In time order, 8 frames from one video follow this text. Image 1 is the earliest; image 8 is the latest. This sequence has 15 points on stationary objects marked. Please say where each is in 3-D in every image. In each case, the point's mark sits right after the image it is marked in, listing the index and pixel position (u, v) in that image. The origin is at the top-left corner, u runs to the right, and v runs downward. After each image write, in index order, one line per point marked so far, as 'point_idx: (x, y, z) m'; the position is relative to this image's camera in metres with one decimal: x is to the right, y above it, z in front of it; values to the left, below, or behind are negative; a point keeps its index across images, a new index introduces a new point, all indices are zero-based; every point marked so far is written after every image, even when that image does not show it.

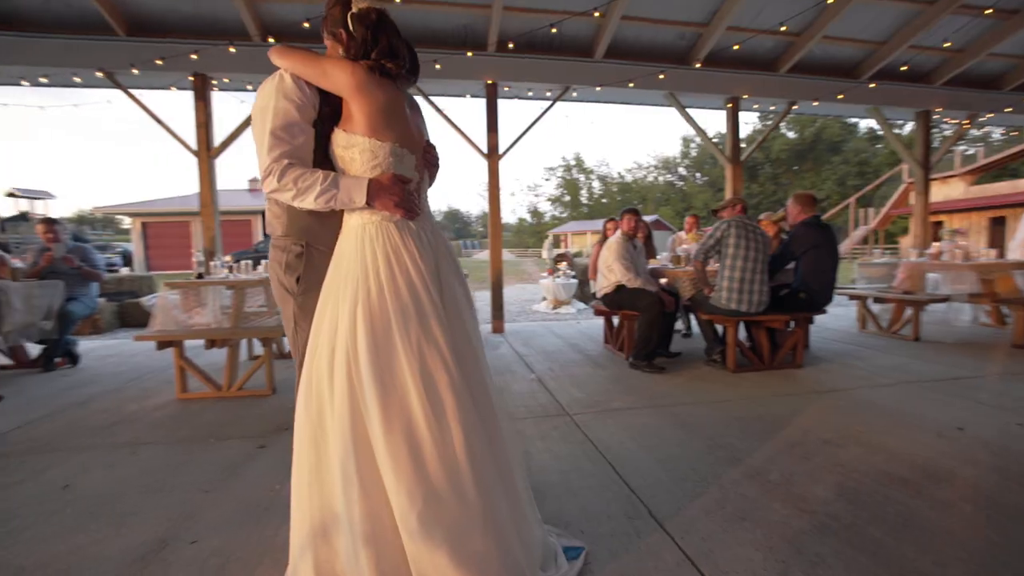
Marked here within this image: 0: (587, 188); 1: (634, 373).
0: (+2.7, +3.4, +16.2) m
1: (+0.9, -0.7, +3.7) m
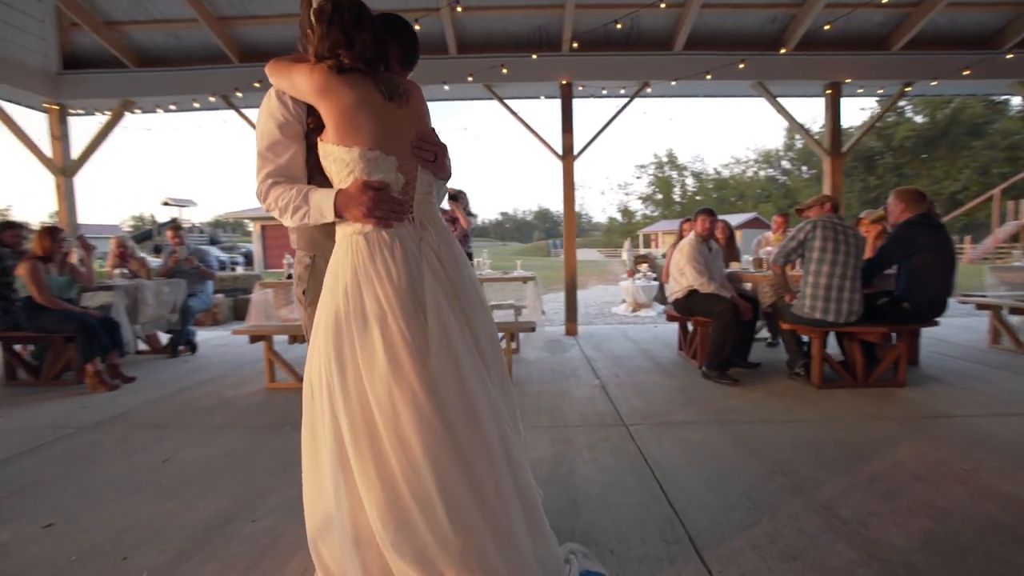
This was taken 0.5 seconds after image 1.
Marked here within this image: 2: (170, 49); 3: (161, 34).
0: (+5.5, +3.3, +15.4) m
1: (+1.4, -0.7, +3.5) m
2: (-4.1, +2.9, +5.8) m
3: (-4.0, +2.9, +5.5) m
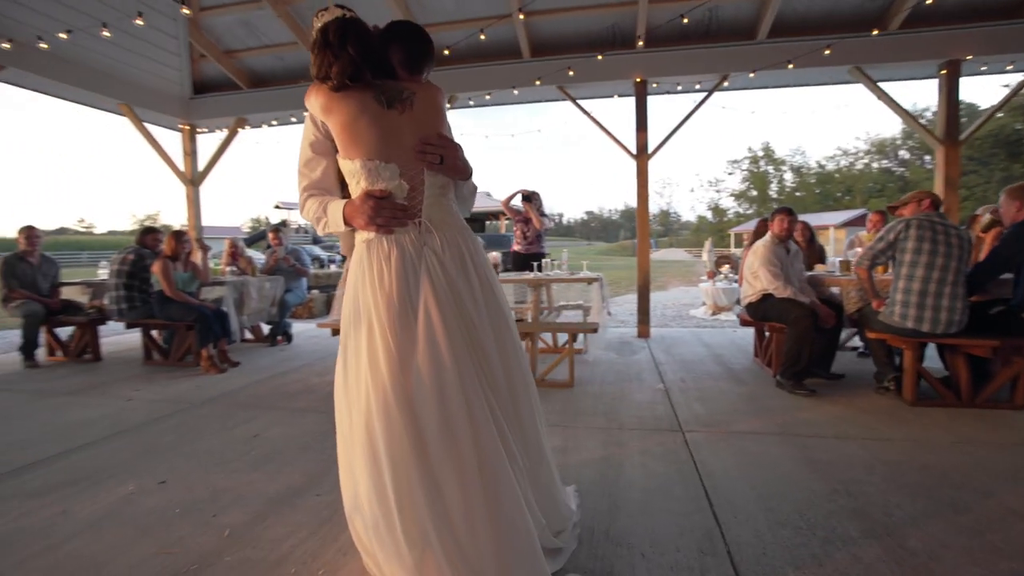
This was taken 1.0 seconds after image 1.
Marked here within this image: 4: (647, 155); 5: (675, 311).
0: (+7.9, +3.2, +14.3) m
1: (+1.8, -0.7, +3.3) m
2: (-3.2, +2.9, +6.5) m
3: (-3.1, +3.0, +6.2) m
4: (+1.5, +1.5, +5.4) m
5: (+2.6, -0.4, +7.7) m
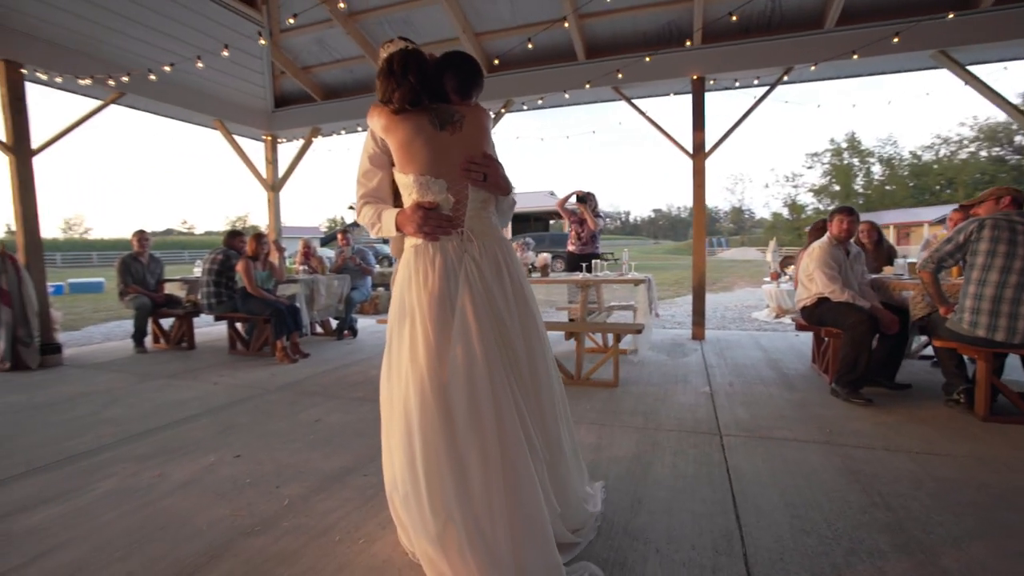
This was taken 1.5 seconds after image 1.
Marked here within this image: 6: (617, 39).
0: (+9.6, +3.1, +13.3) m
1: (+2.1, -0.8, +3.2) m
2: (-2.4, +3.0, +6.9) m
3: (-2.4, +3.0, +6.7) m
4: (+2.1, +1.5, +5.3) m
5: (+3.4, -0.4, +7.4) m
6: (+1.2, +2.8, +5.4) m
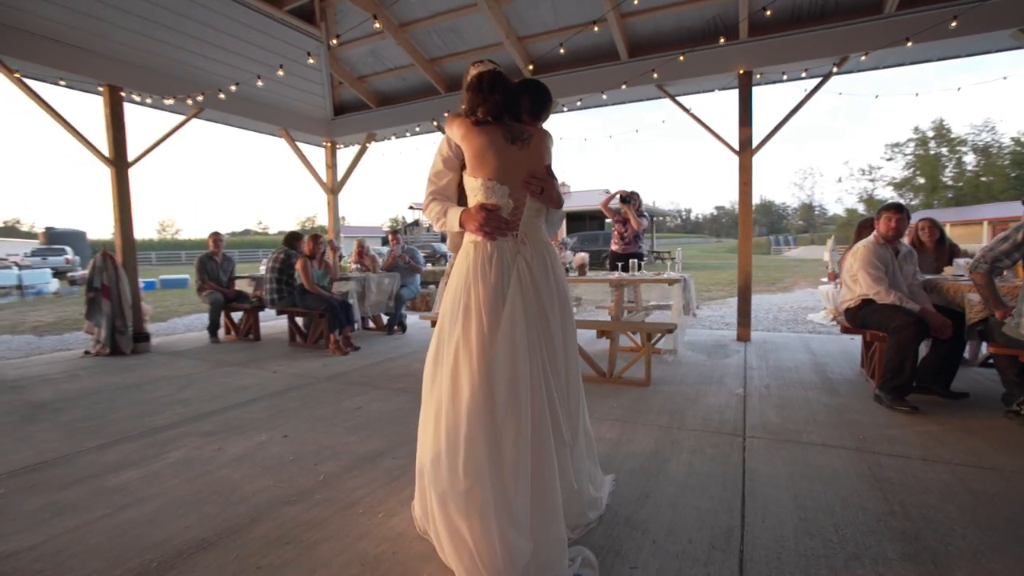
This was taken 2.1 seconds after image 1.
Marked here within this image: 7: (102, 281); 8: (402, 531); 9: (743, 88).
0: (+10.9, +3.1, +12.2) m
1: (+2.3, -0.8, +3.0) m
2: (-1.7, +3.0, +7.3) m
3: (-1.7, +3.0, +7.0) m
4: (+2.6, +1.5, +5.1) m
5: (+4.1, -0.4, +7.1) m
6: (+1.6, +2.8, +5.3) m
7: (-4.4, +0.1, +5.2) m
8: (-0.4, -0.9, +1.8) m
9: (+2.4, +2.1, +5.0) m
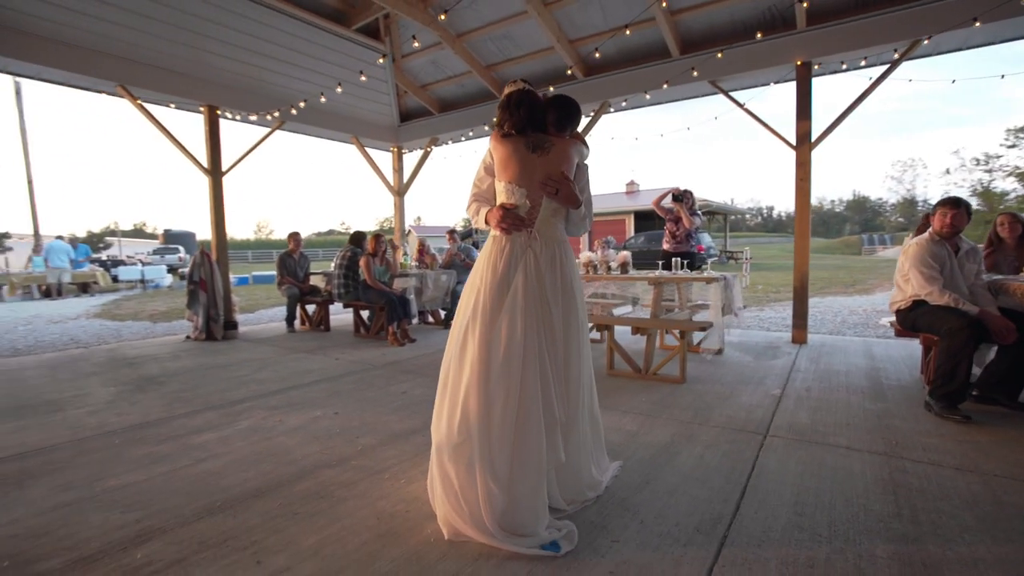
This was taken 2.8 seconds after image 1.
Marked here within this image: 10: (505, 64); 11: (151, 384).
0: (+12.4, +3.0, +10.7) m
1: (+2.4, -0.8, +2.9) m
2: (-0.9, +3.1, +7.7) m
3: (-0.9, +3.1, +7.4) m
4: (+3.0, +1.5, +4.9) m
5: (+4.8, -0.4, +6.6) m
6: (+2.2, +2.8, +5.2) m
7: (-3.9, +0.2, +6.0) m
8: (-0.4, -0.9, +2.0) m
9: (+2.9, +2.1, +4.8) m
10: (-0.1, +3.0, +6.5) m
11: (-2.9, -0.8, +3.9) m
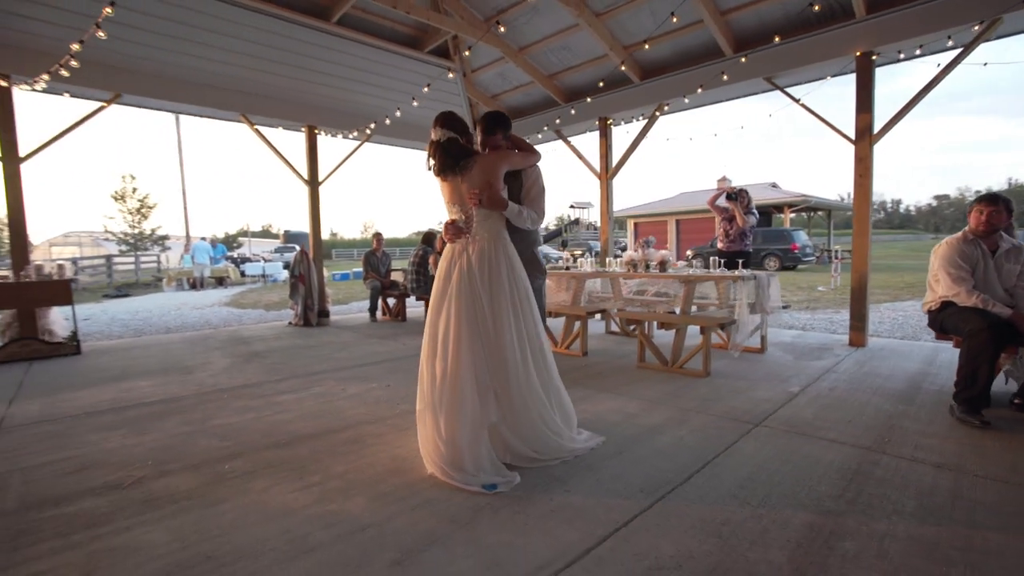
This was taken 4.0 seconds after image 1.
0: (+13.8, +2.9, +8.6) m
1: (+2.5, -0.8, +2.8) m
2: (+0.2, +3.1, +8.1) m
3: (+0.1, +3.2, +7.9) m
4: (+3.5, +1.5, +4.7) m
5: (+5.6, -0.4, +6.0) m
6: (+2.7, +2.8, +5.2) m
7: (-3.1, +0.3, +7.0) m
8: (-0.5, -0.8, +2.5) m
9: (+3.3, +2.1, +4.6) m
10: (+0.8, +3.1, +6.8) m
11: (-2.6, -0.7, +4.8) m
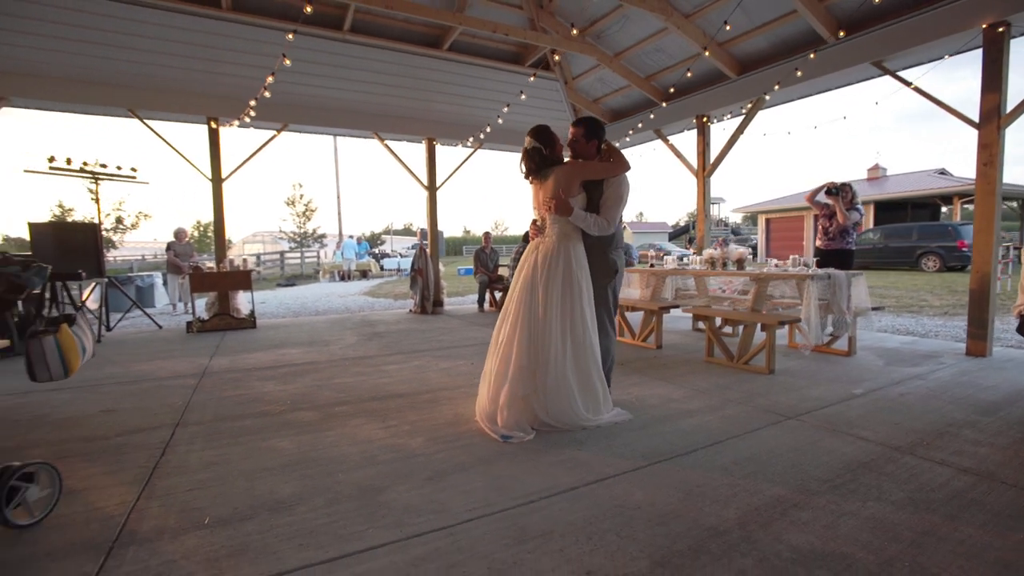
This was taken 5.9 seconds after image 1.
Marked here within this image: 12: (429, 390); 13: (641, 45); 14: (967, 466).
0: (+15.2, +2.6, +5.3) m
1: (+2.7, -0.8, +2.6) m
2: (+2.0, +3.2, +8.3) m
3: (+1.8, +3.2, +8.1) m
4: (+4.2, +1.4, +4.1) m
5: (+6.5, -0.5, +4.9) m
6: (+3.6, +2.8, +4.8) m
7: (-1.6, +0.4, +8.1) m
8: (-0.2, -0.8, +3.1) m
9: (+4.1, +2.1, +4.1) m
10: (+2.2, +3.1, +6.9) m
11: (-1.7, -0.6, +5.9) m
12: (-0.6, -0.8, +3.6) m
13: (+1.7, +3.2, +6.4) m
14: (+2.1, -0.8, +2.2) m
